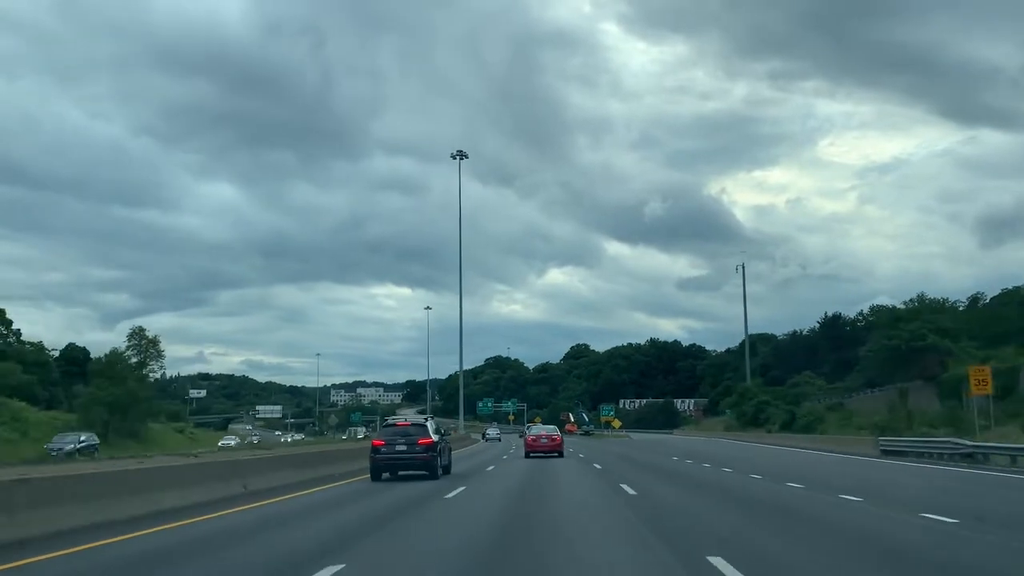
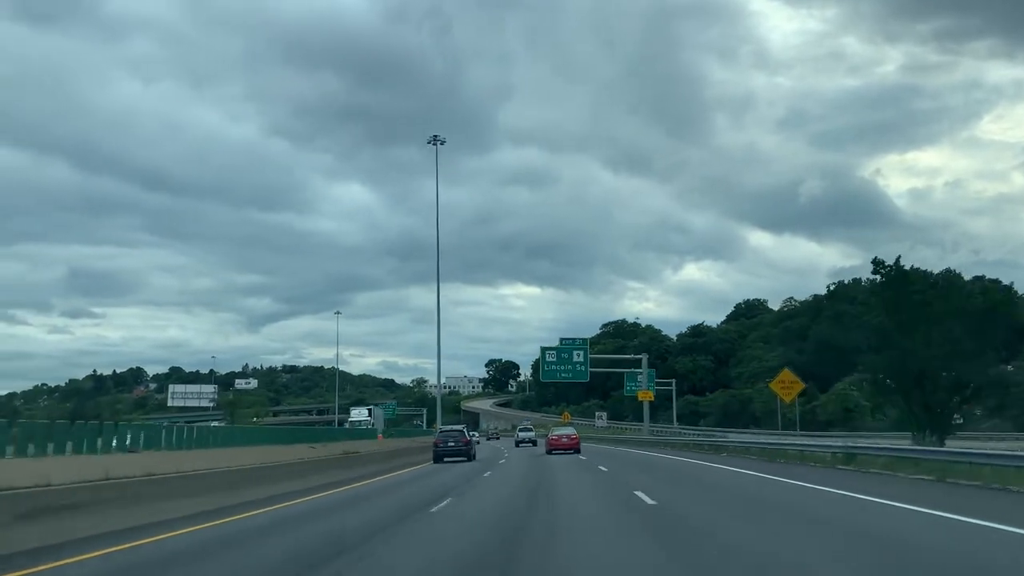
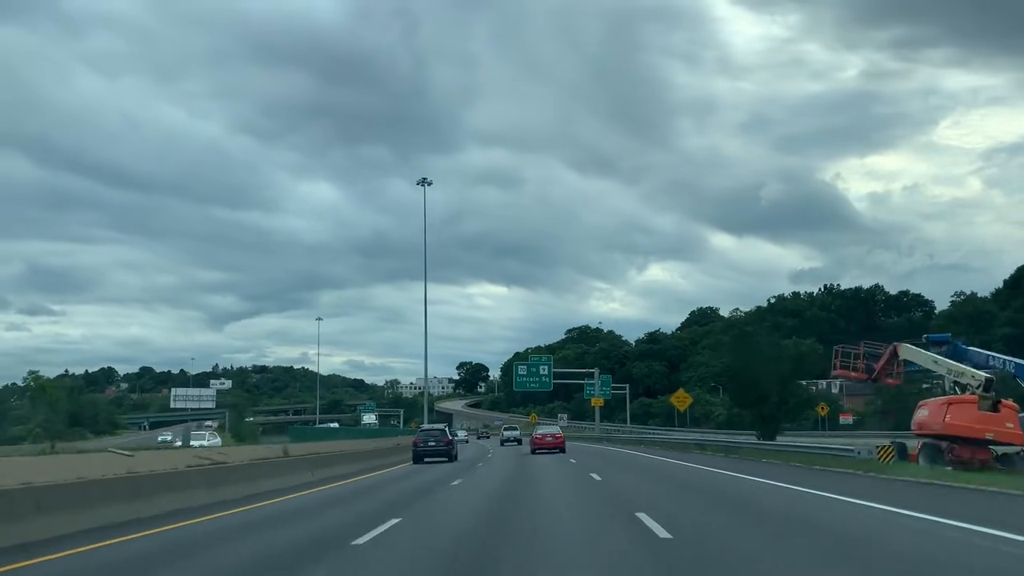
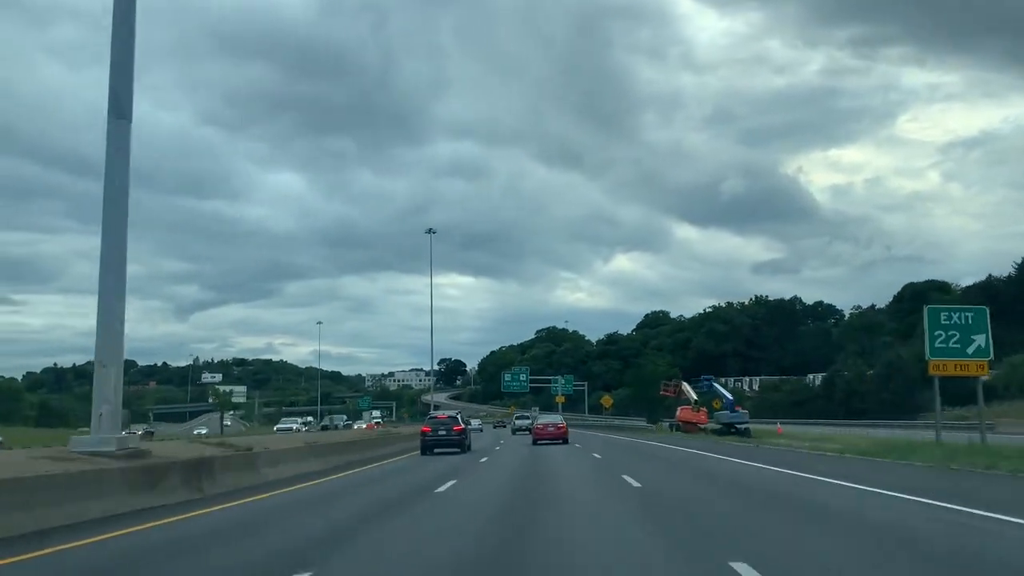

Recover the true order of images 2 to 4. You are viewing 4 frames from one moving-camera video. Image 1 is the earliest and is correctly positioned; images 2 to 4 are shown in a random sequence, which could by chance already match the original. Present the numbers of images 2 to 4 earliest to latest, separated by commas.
4, 3, 2
